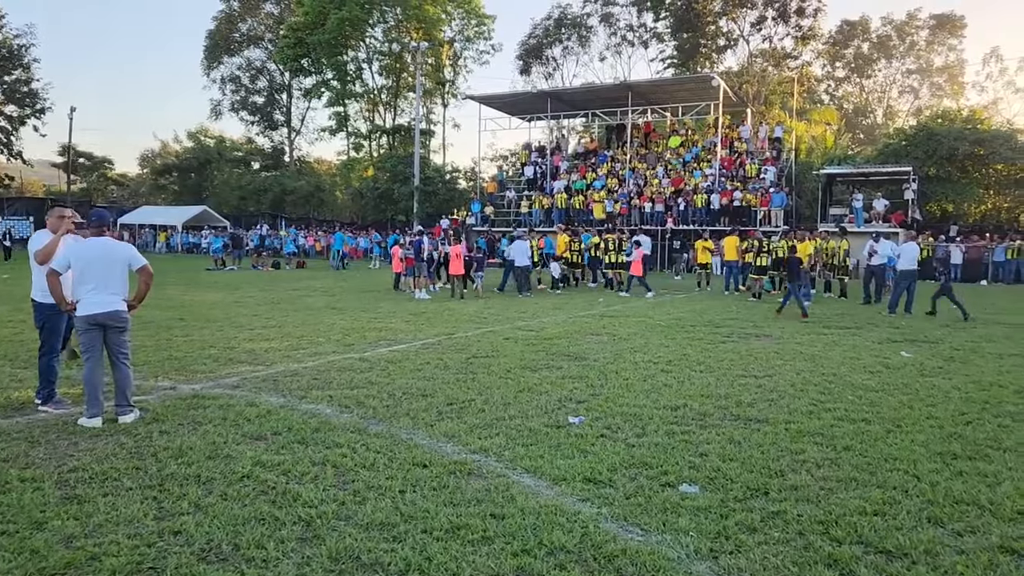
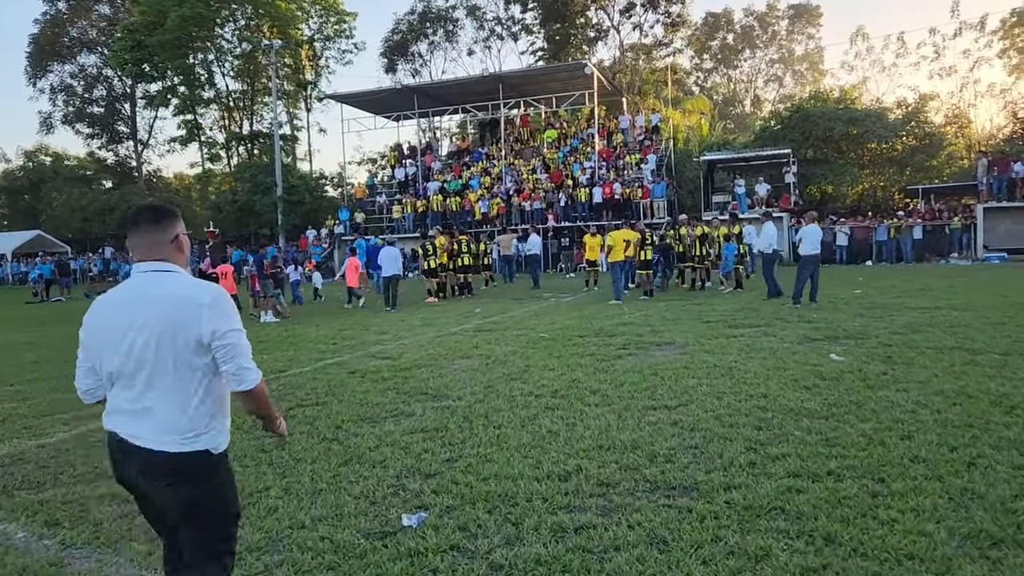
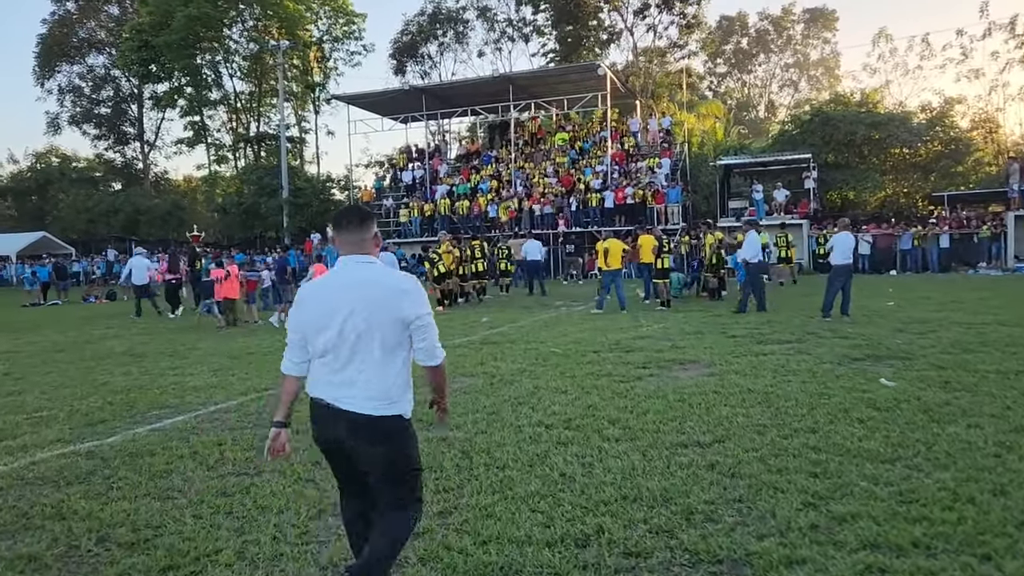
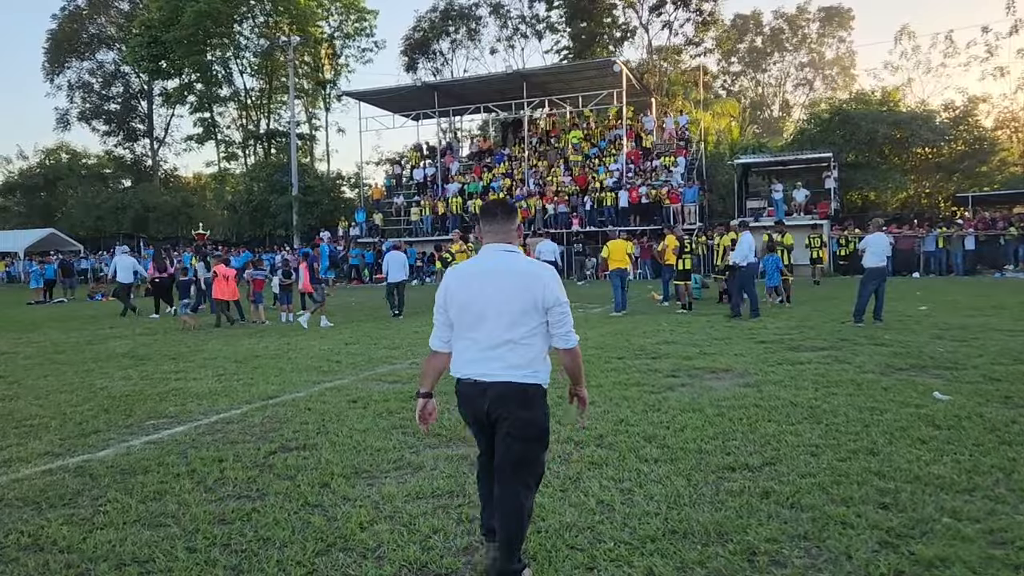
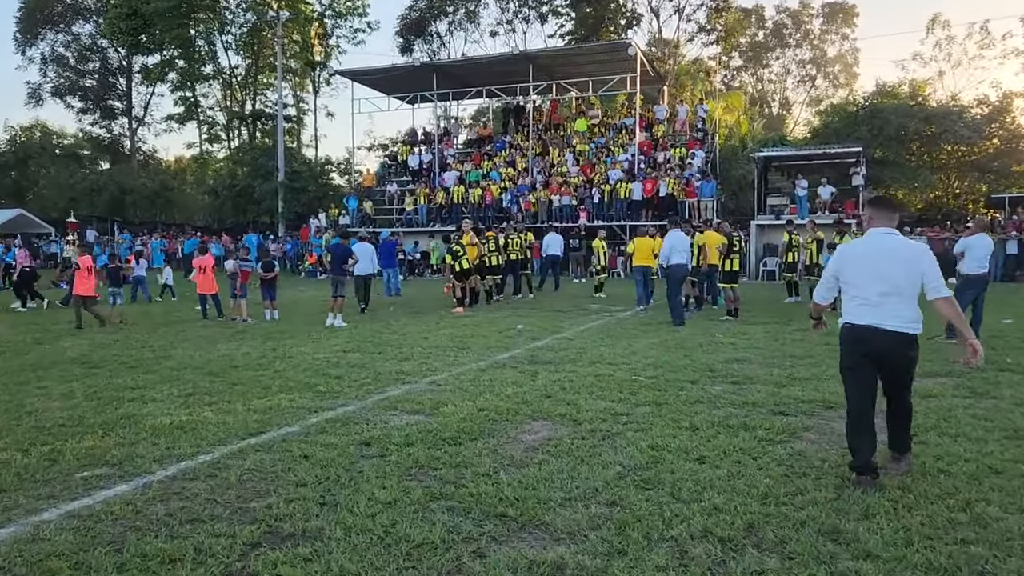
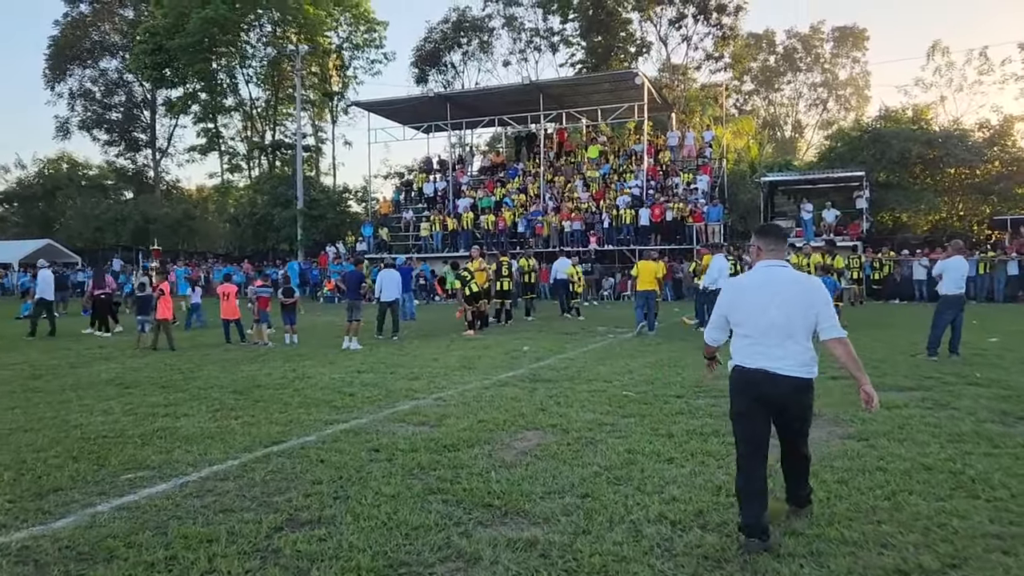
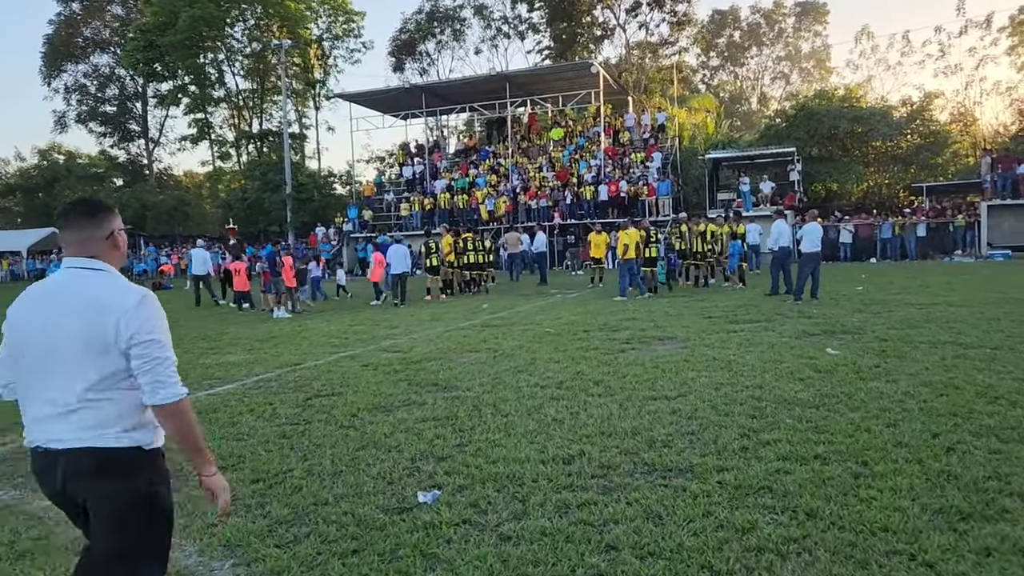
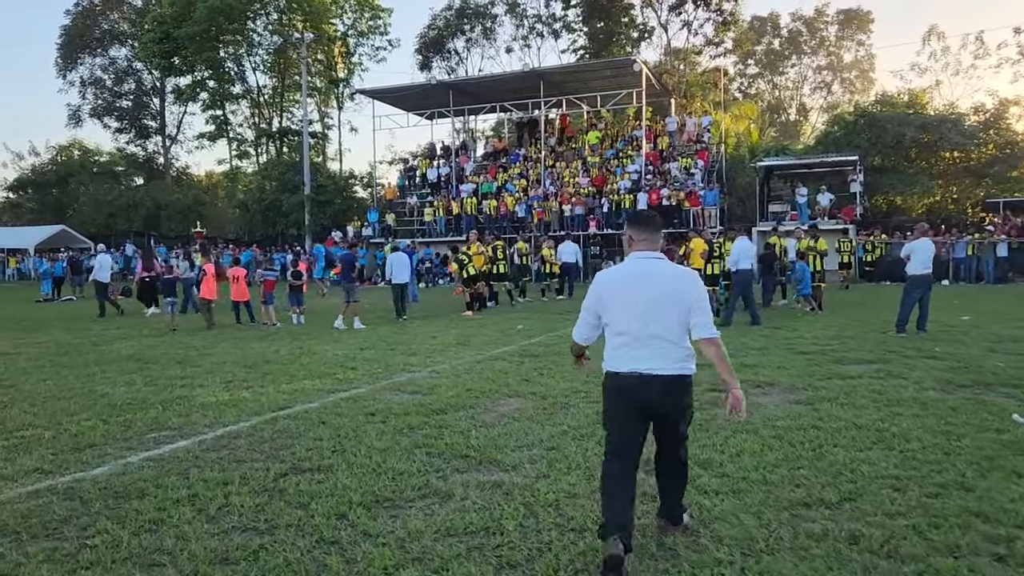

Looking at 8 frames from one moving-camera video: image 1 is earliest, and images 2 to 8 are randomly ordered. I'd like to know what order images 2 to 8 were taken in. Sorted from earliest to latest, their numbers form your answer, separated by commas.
7, 2, 3, 4, 8, 6, 5
